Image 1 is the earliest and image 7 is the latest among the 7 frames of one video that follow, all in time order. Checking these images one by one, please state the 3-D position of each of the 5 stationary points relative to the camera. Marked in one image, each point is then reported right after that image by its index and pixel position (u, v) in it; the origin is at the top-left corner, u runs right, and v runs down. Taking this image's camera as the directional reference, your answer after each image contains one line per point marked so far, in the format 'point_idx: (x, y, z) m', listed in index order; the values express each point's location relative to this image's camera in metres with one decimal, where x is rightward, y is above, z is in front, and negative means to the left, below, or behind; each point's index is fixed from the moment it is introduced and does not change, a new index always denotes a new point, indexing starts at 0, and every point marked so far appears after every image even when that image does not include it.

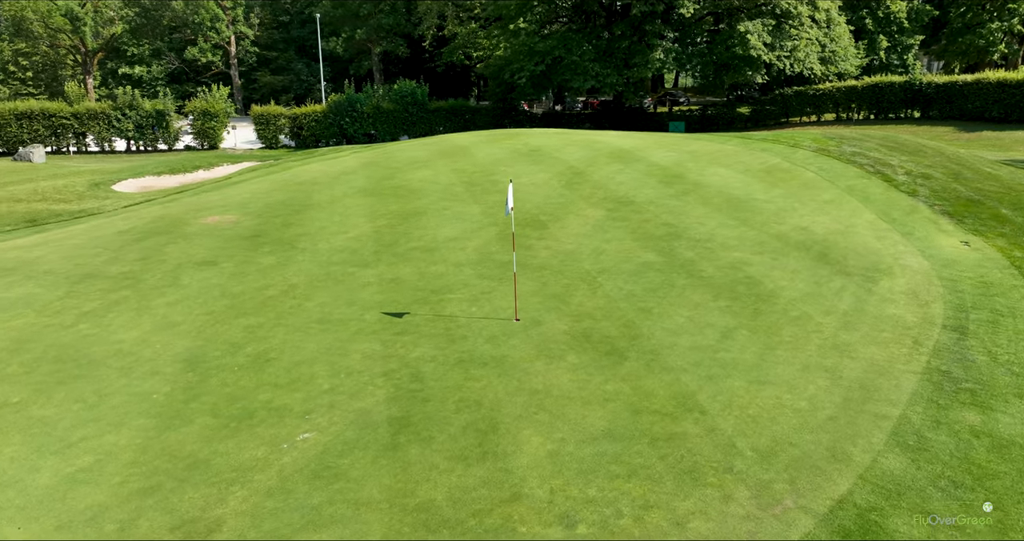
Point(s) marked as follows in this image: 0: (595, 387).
0: (+0.9, -1.3, +7.8) m
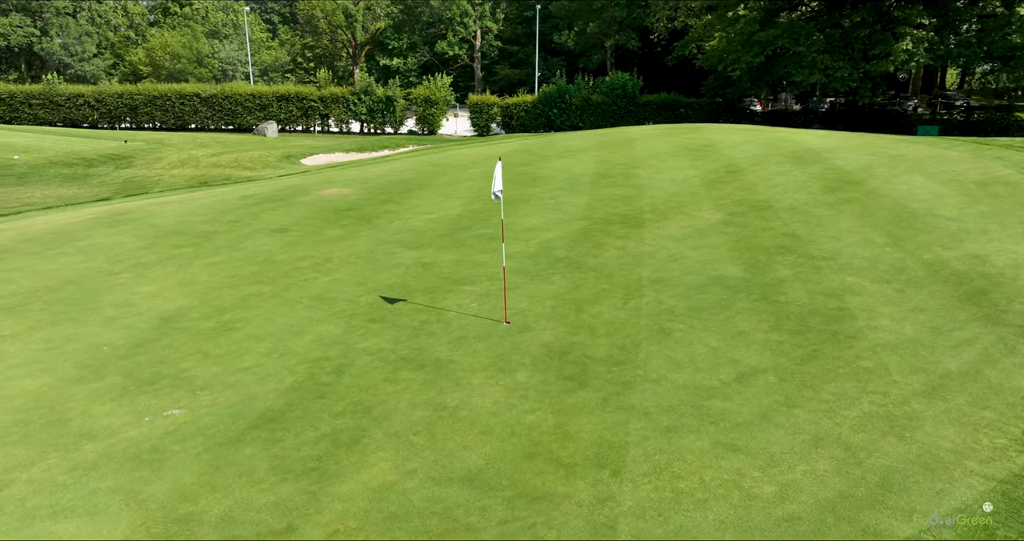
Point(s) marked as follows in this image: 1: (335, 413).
0: (0.0, -1.3, +6.3) m
1: (-1.6, -1.3, +6.4) m
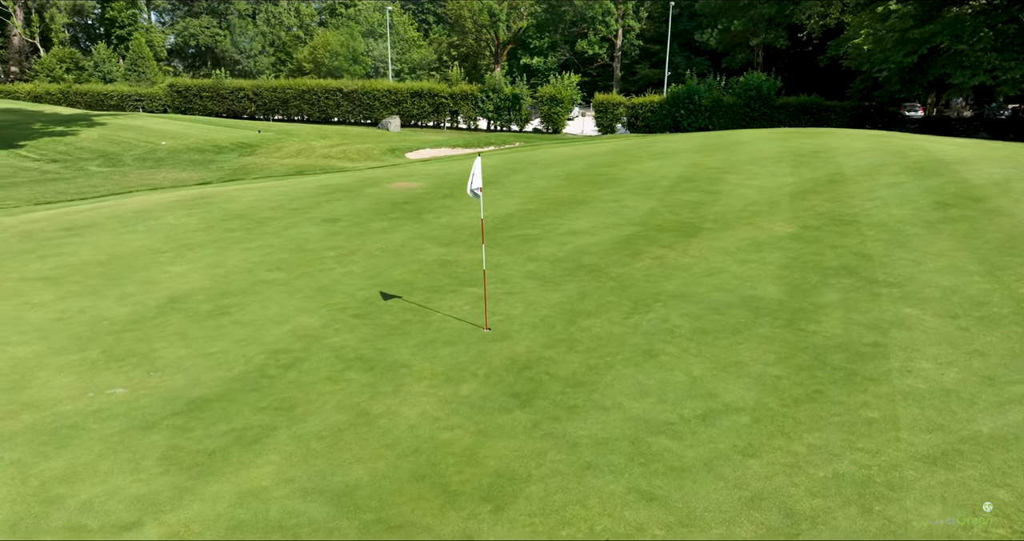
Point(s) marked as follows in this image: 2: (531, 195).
0: (-0.7, -1.3, +5.8) m
1: (-2.2, -1.2, +6.2) m
2: (+0.4, +1.6, +15.1) m
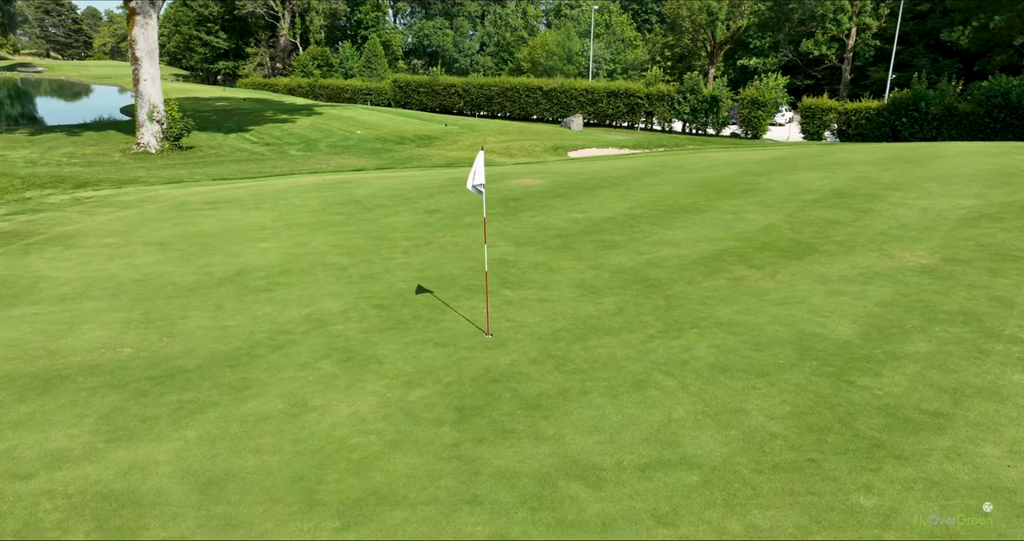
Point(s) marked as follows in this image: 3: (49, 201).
0: (-1.3, -1.3, +5.6) m
1: (-2.6, -1.0, +6.4) m
2: (+2.7, +1.4, +14.1) m
3: (-9.7, +1.5, +14.9) m
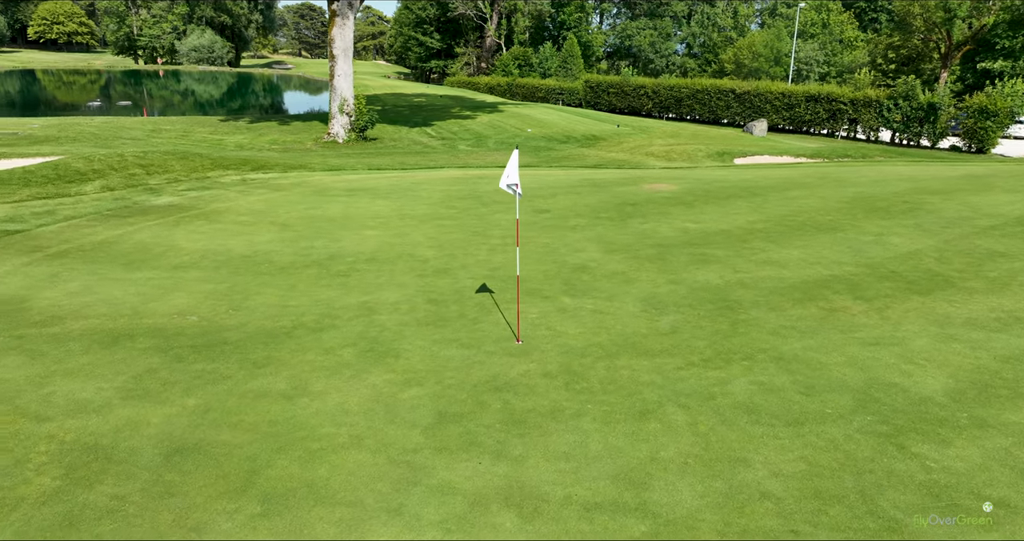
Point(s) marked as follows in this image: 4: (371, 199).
0: (-1.5, -1.2, +5.6) m
1: (-2.5, -0.8, +6.7) m
2: (+4.8, +1.0, +12.8) m
3: (-6.9, +2.1, +16.8) m
4: (-2.9, +1.4, +14.4) m
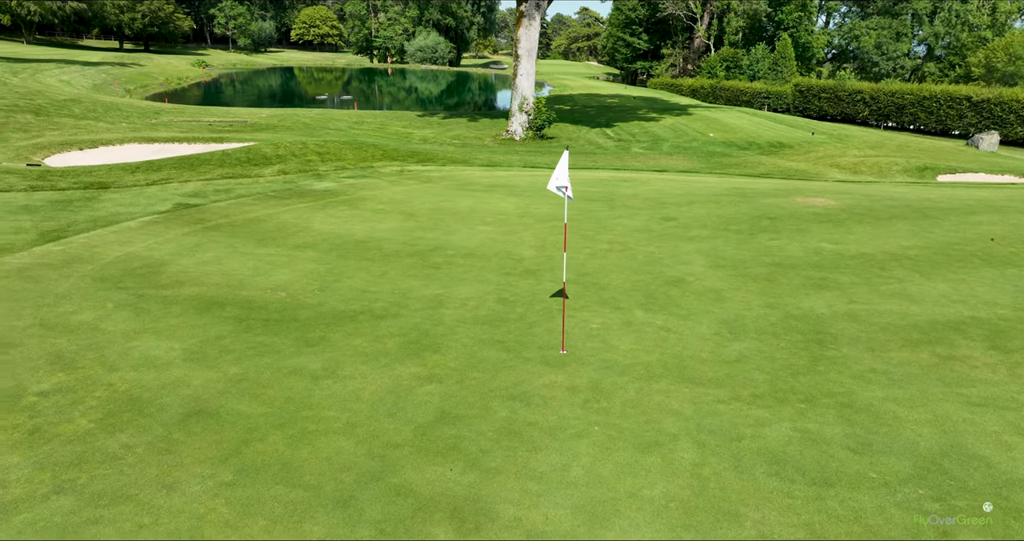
0: (-1.5, -1.1, +5.8) m
1: (-2.1, -0.7, +7.2) m
2: (+6.7, +0.5, +10.9) m
3: (-3.3, +2.5, +18.0) m
4: (-0.2, +1.5, +14.6) m
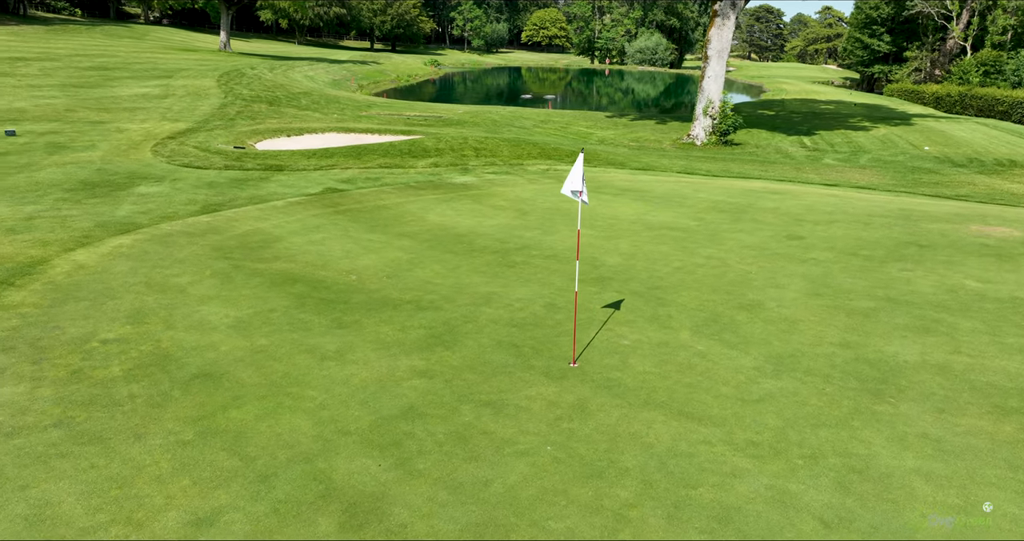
0: (-1.6, -1.0, +6.0) m
1: (-1.8, -0.5, +7.5) m
2: (+7.8, -0.3, +8.6) m
3: (+0.4, +2.6, +18.2) m
4: (+2.3, +1.4, +14.1) m
